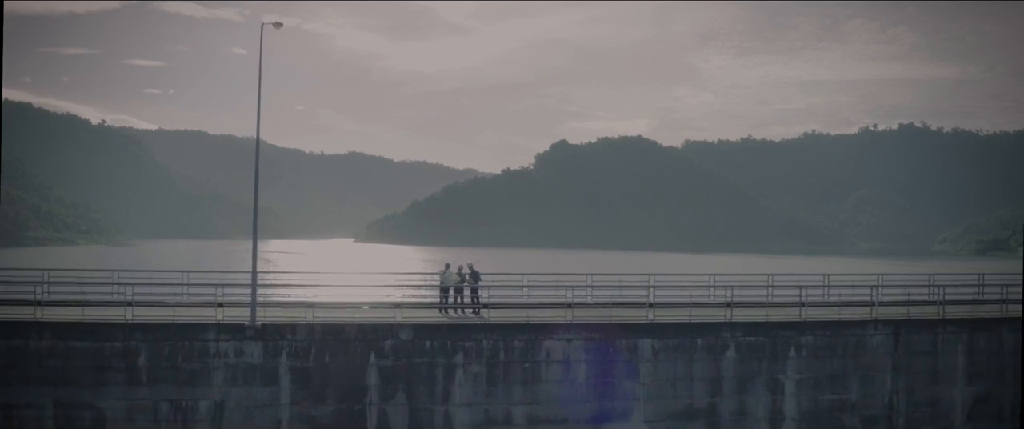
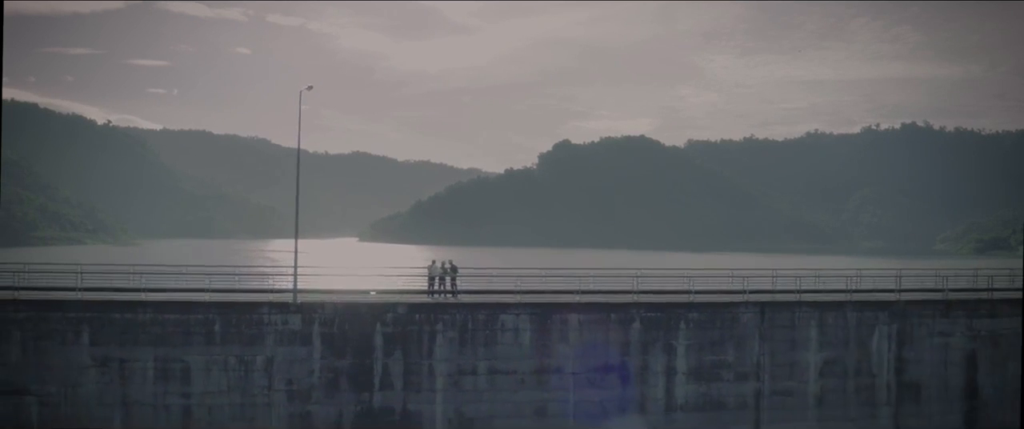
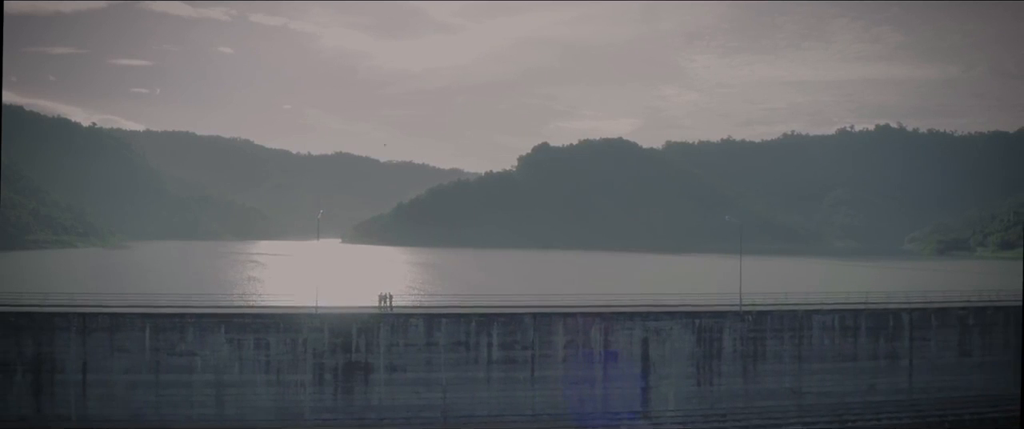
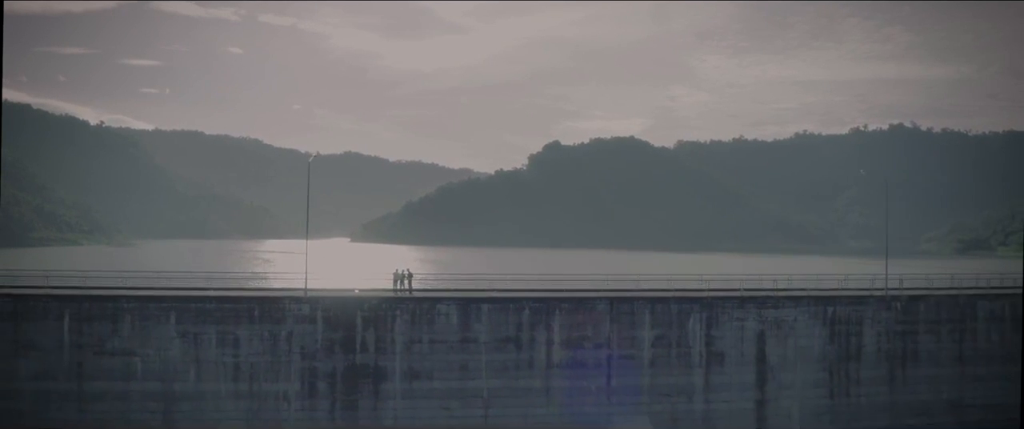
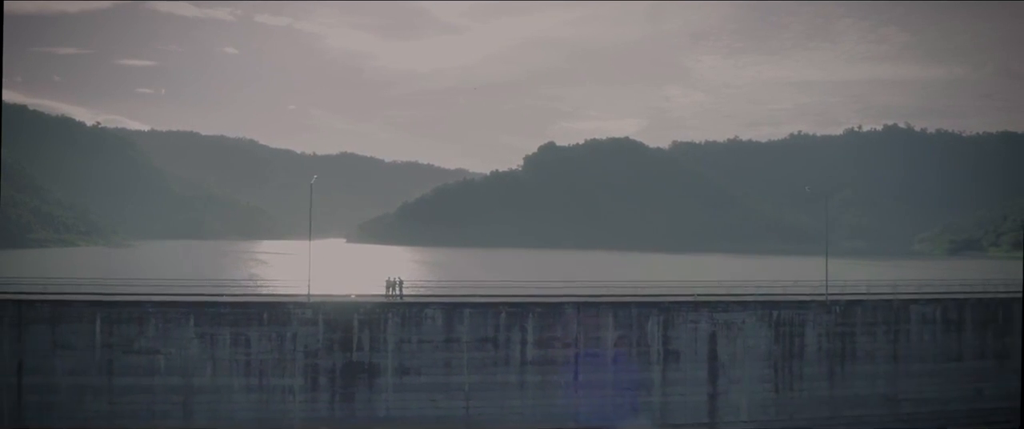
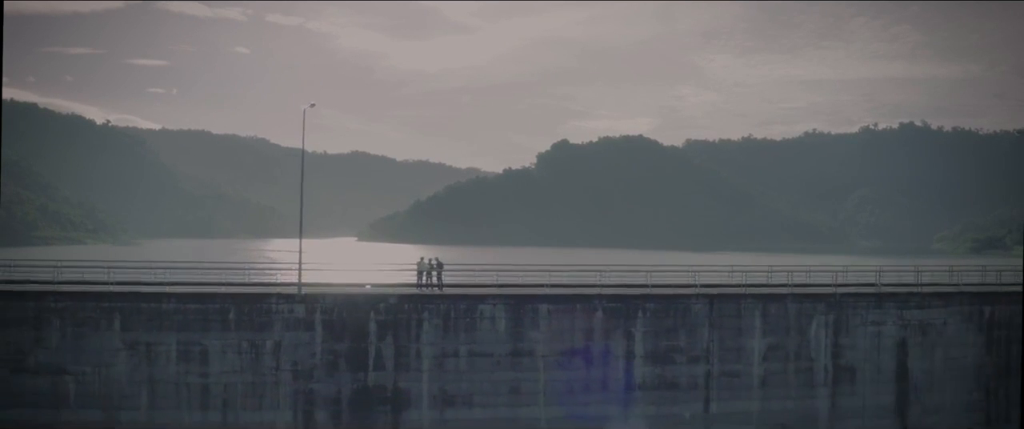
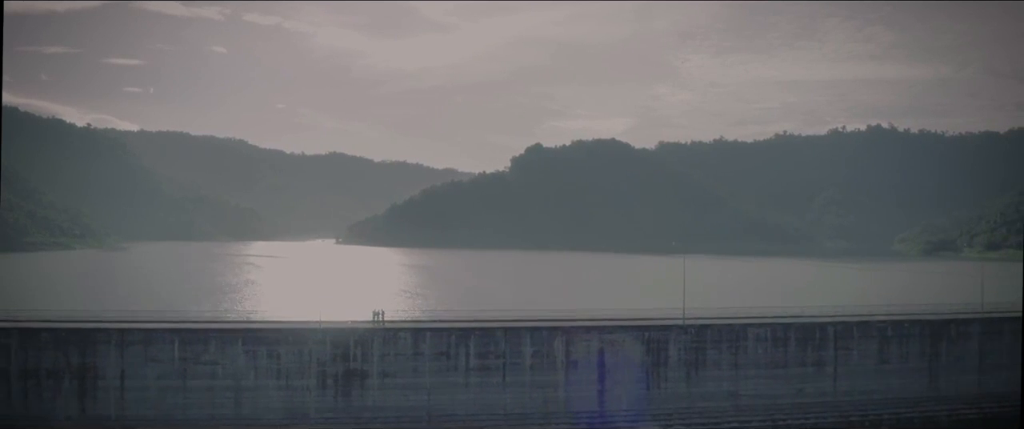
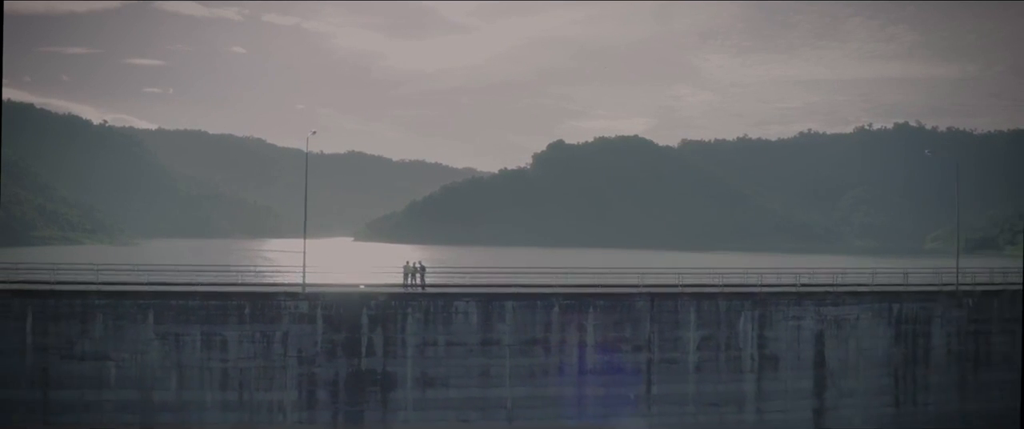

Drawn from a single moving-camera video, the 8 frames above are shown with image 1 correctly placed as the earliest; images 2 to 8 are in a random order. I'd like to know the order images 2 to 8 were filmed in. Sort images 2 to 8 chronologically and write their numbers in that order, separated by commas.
2, 6, 8, 4, 5, 3, 7
